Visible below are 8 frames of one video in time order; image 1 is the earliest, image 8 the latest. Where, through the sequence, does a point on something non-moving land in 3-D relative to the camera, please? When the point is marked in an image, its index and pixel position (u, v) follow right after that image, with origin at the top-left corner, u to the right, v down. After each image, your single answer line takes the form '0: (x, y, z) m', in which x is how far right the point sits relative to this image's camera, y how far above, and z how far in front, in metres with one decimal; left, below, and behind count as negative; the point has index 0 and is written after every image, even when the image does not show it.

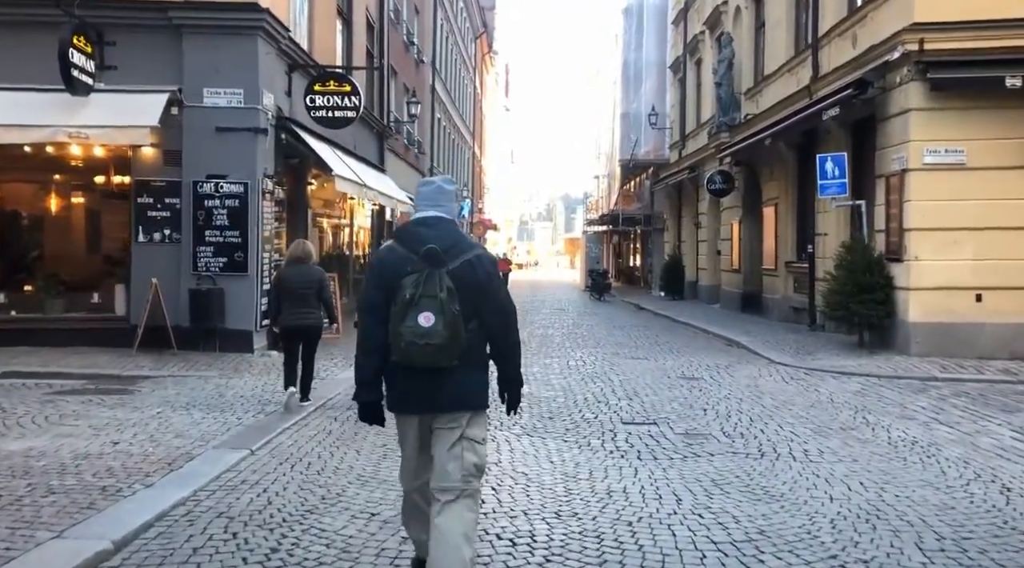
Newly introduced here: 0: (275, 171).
0: (-3.5, +1.7, +13.1) m
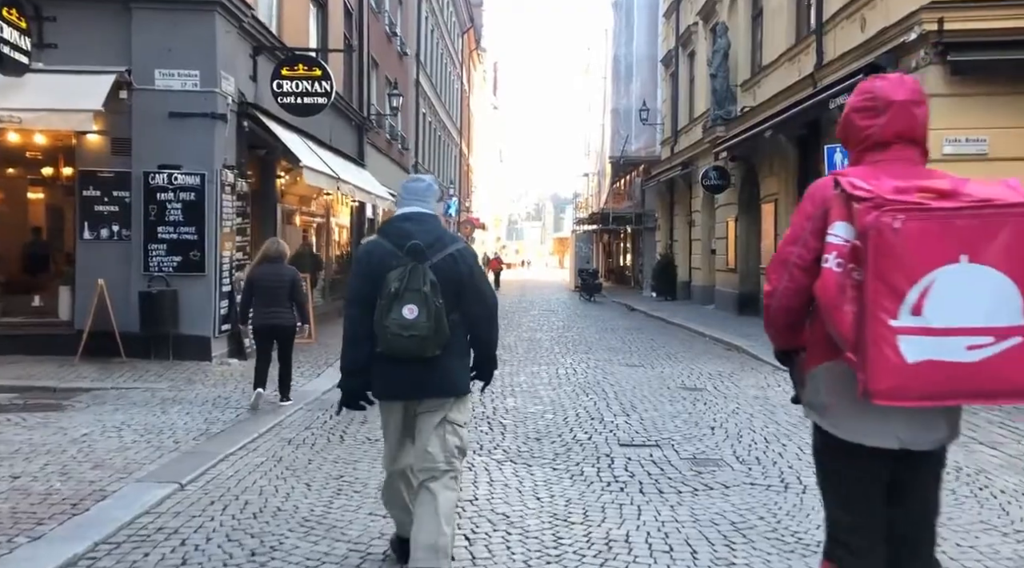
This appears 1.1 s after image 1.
0: (-3.8, +1.7, +12.0) m
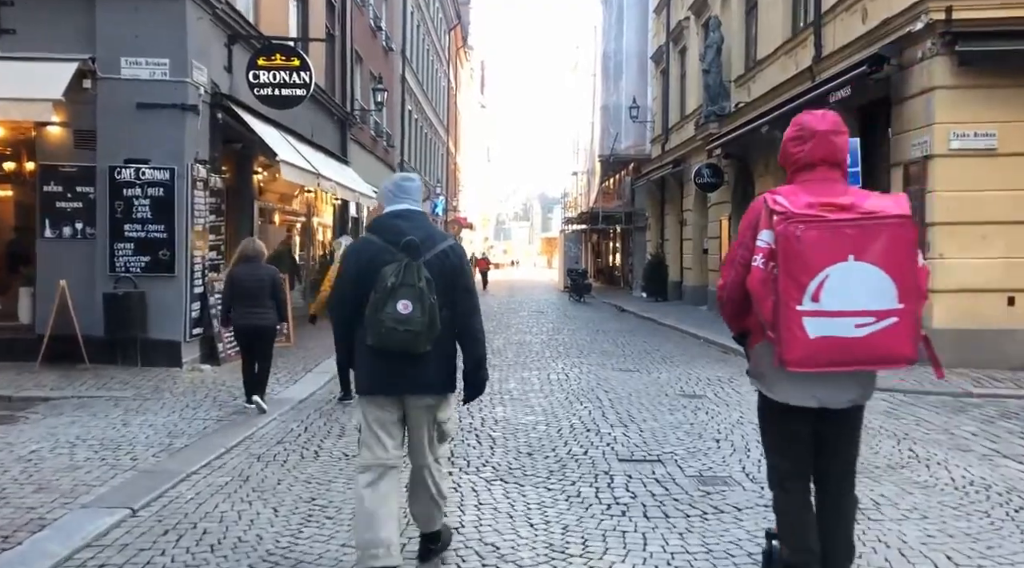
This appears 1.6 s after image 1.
0: (-3.9, +1.6, +11.4) m
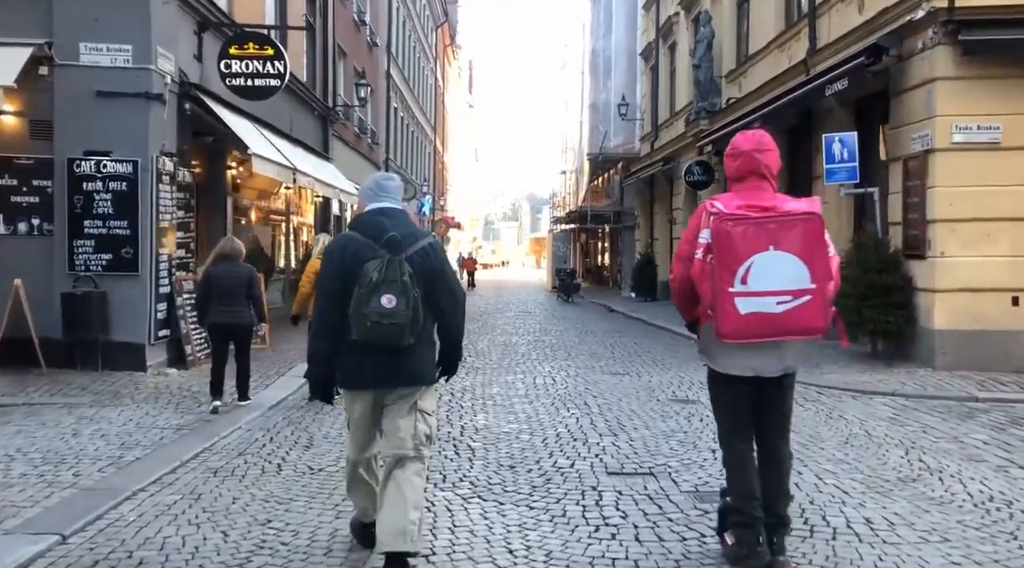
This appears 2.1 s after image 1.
0: (-4.1, +1.7, +10.8) m
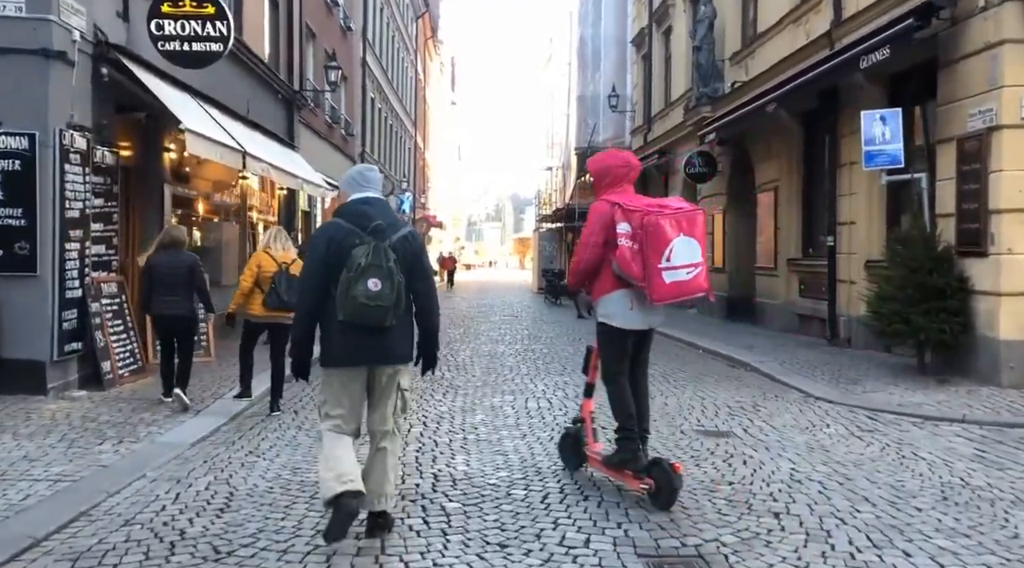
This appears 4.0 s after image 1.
0: (-4.2, +1.6, +8.9) m
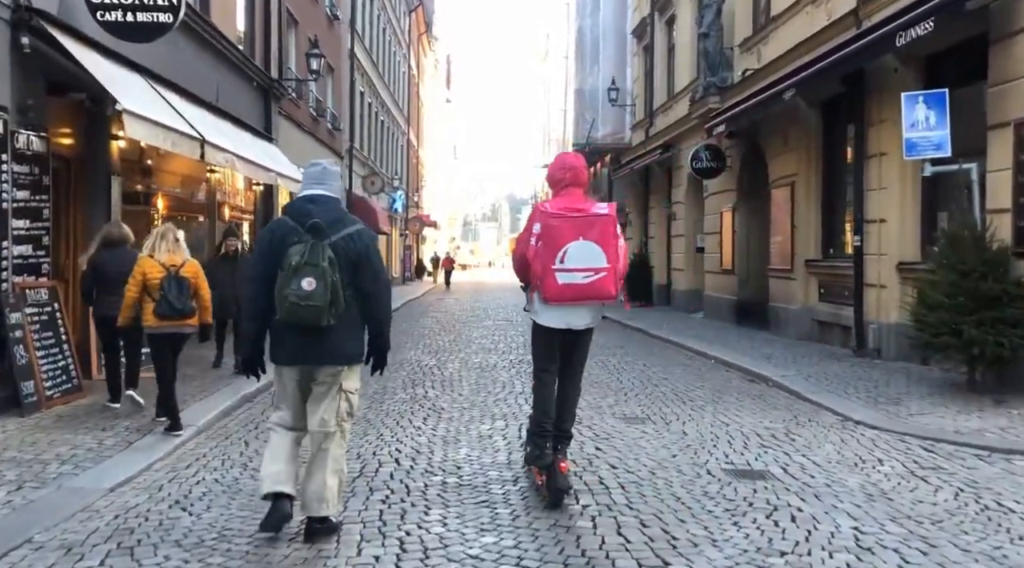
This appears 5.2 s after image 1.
0: (-4.3, +1.6, +7.6) m
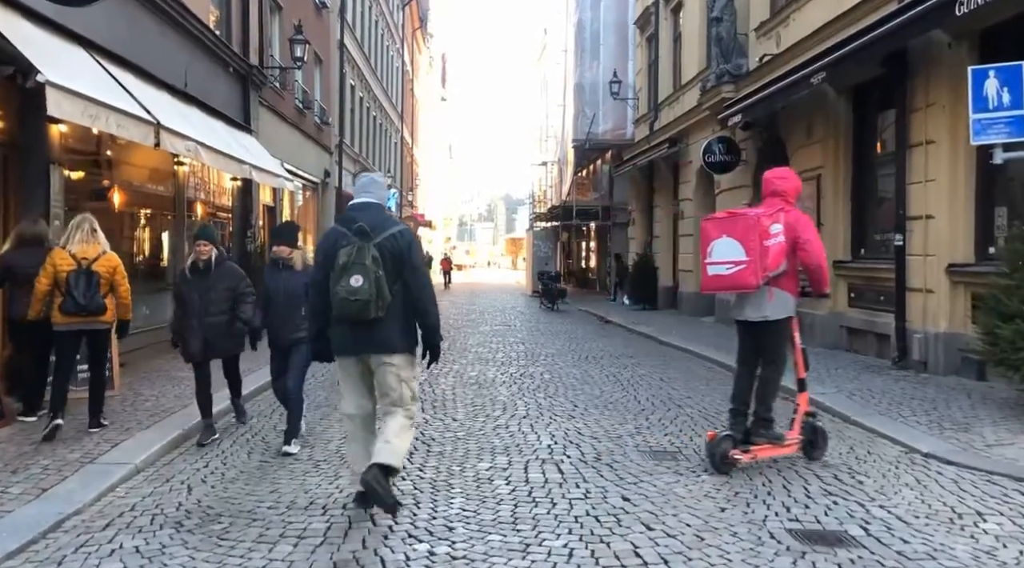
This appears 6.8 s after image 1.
0: (-4.3, +1.5, +6.3) m
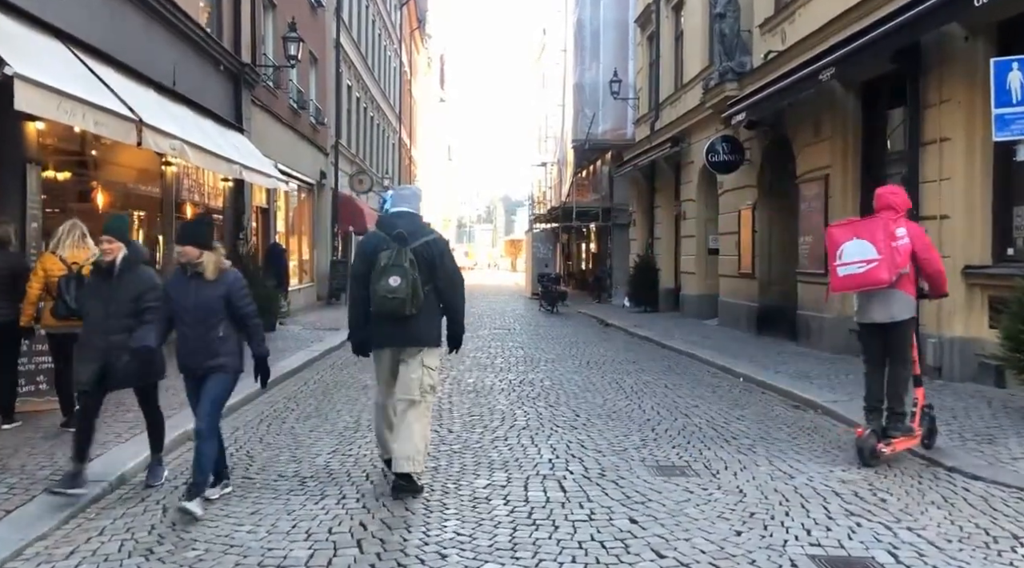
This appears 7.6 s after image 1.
0: (-4.3, +1.5, +5.9) m
